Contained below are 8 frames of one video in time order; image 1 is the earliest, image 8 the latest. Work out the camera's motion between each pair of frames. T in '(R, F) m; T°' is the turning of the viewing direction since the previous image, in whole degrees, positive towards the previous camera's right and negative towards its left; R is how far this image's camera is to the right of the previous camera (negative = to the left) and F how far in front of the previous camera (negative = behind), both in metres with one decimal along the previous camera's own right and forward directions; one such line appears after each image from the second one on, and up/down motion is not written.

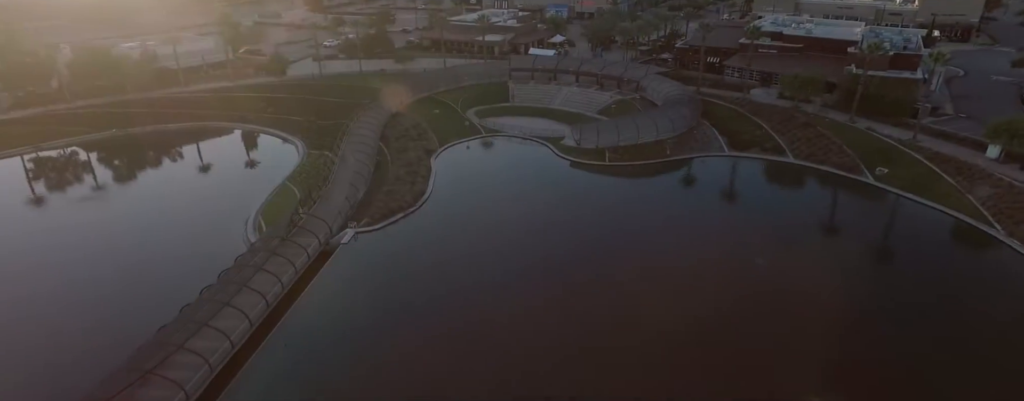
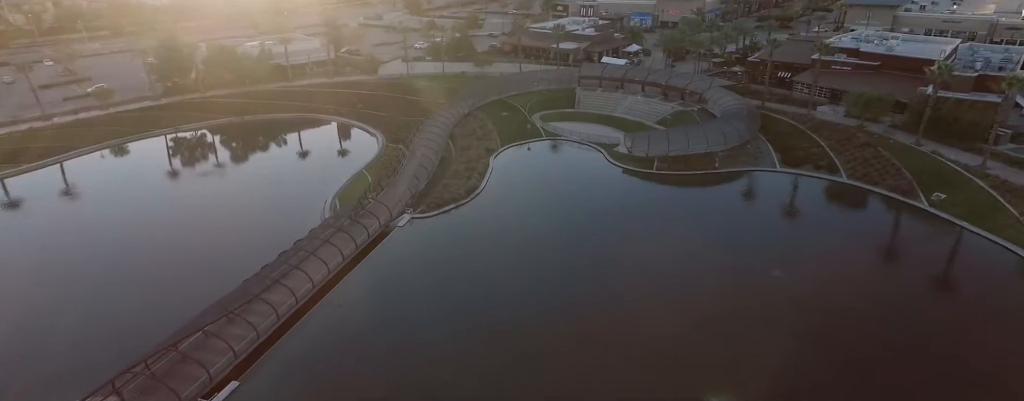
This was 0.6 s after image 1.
(+3.0, -2.6) m; -9°
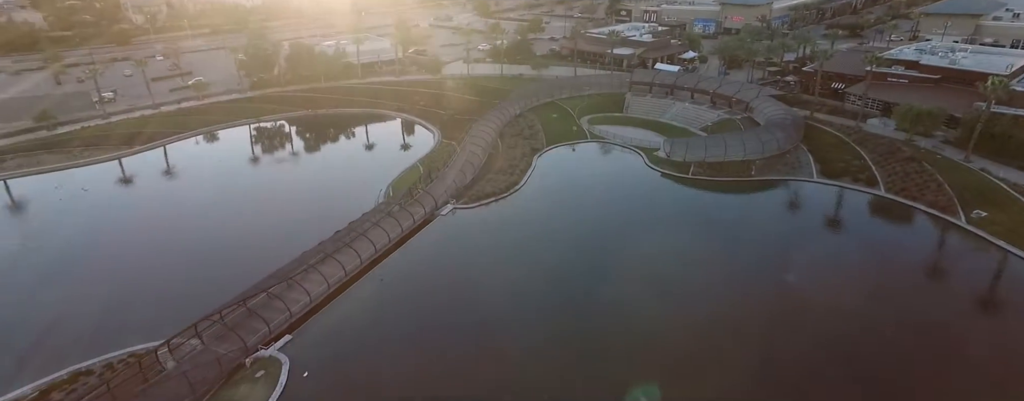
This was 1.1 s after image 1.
(+2.0, -2.5) m; -7°
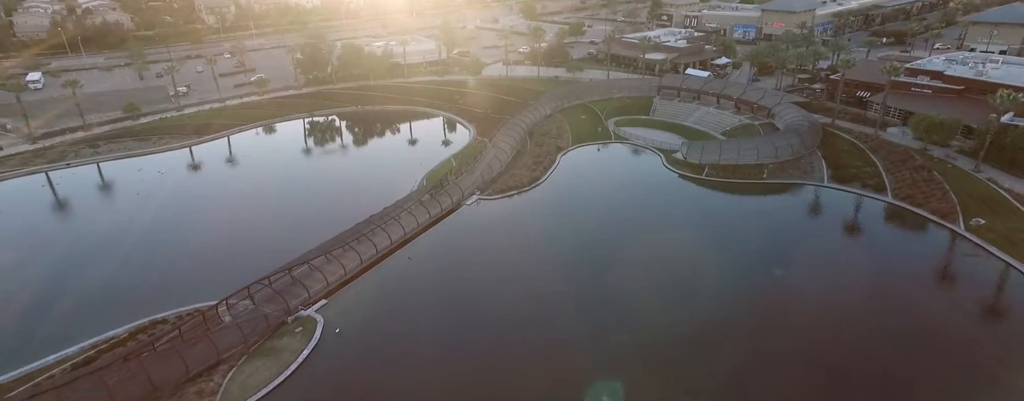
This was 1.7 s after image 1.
(+2.0, -3.2) m; -5°
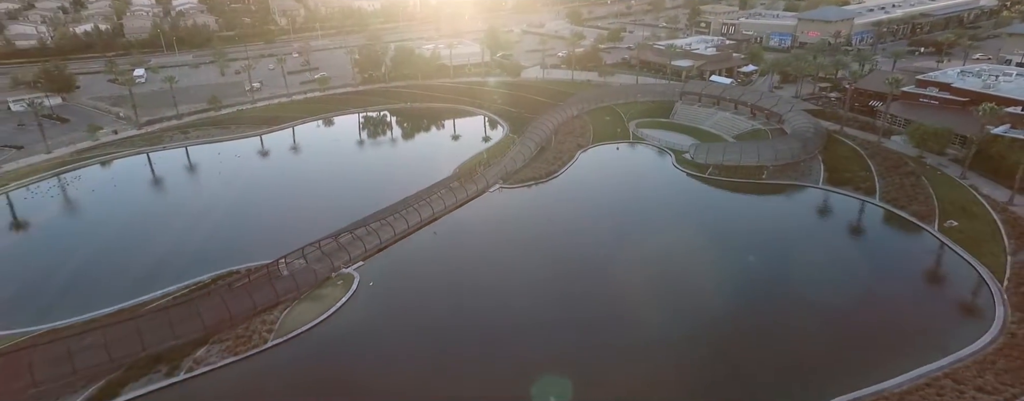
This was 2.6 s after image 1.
(+2.9, -5.2) m; -5°
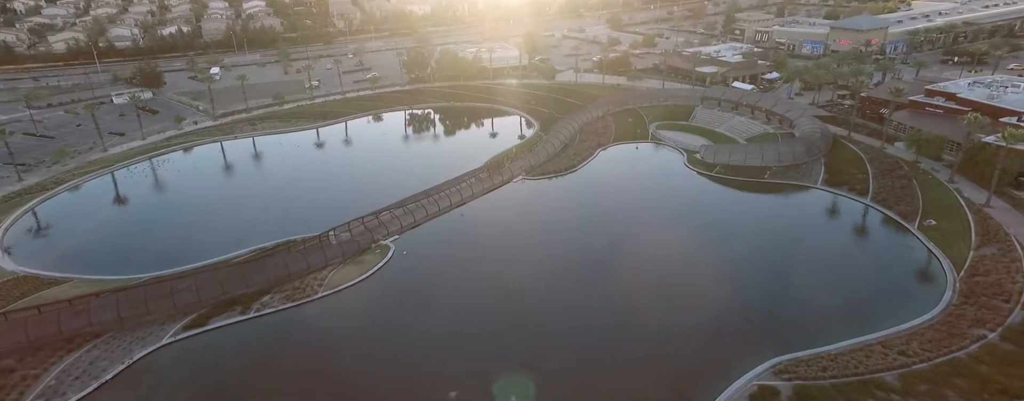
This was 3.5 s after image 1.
(+2.4, -5.3) m; -5°
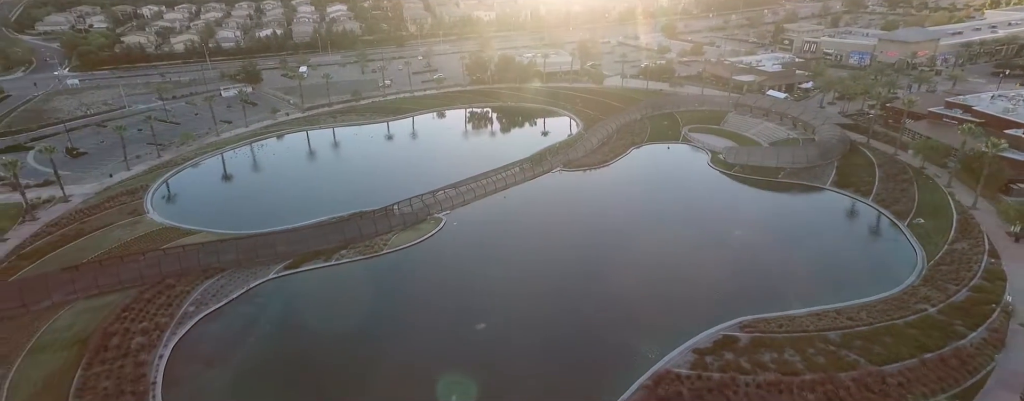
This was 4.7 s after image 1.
(+2.5, -7.5) m; -6°
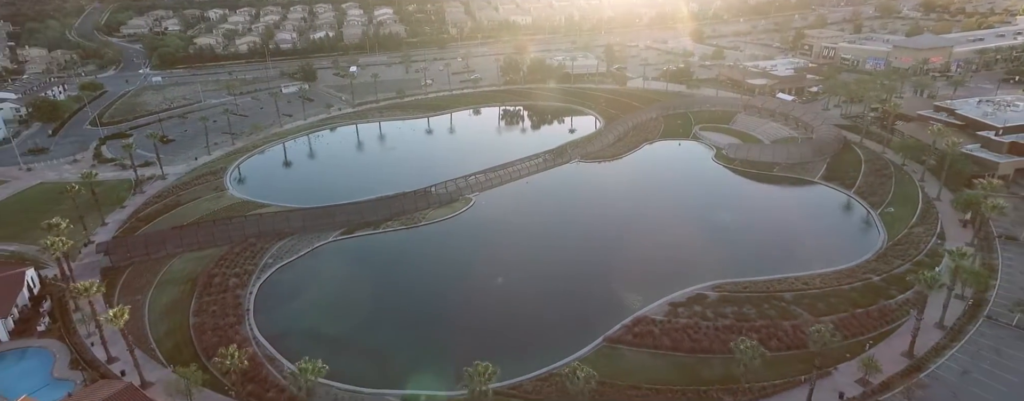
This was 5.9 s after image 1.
(+1.7, -7.7) m; -4°
